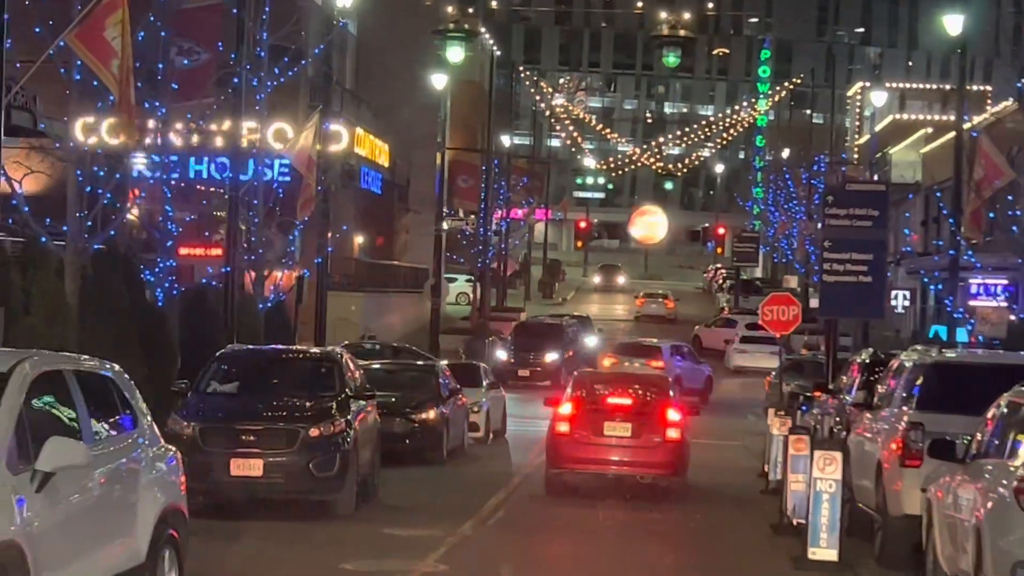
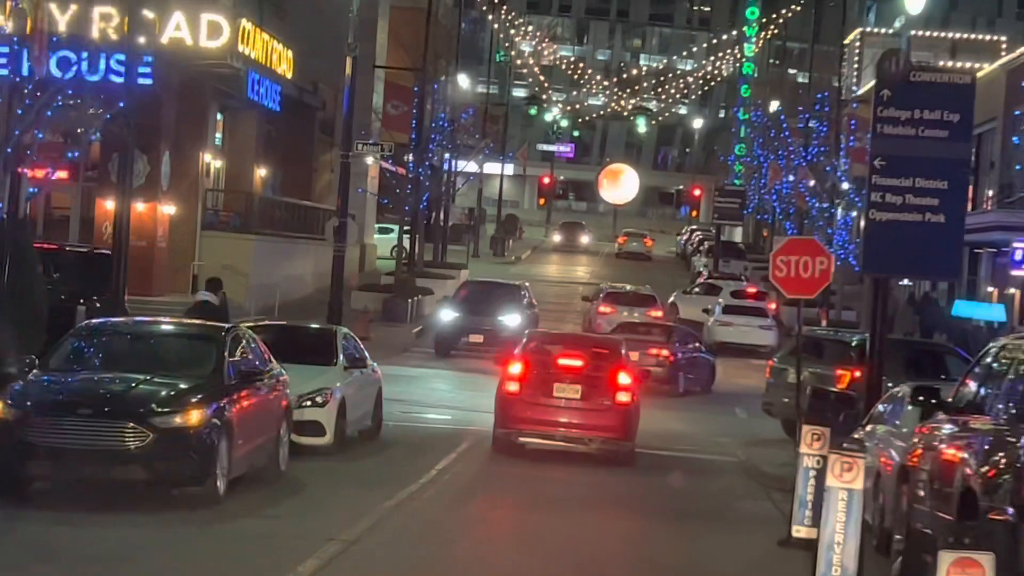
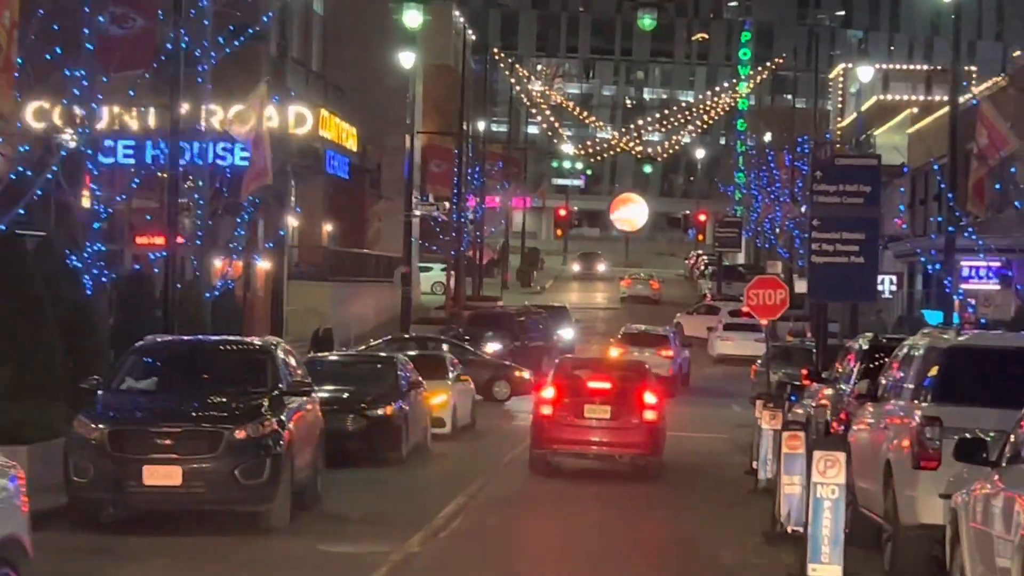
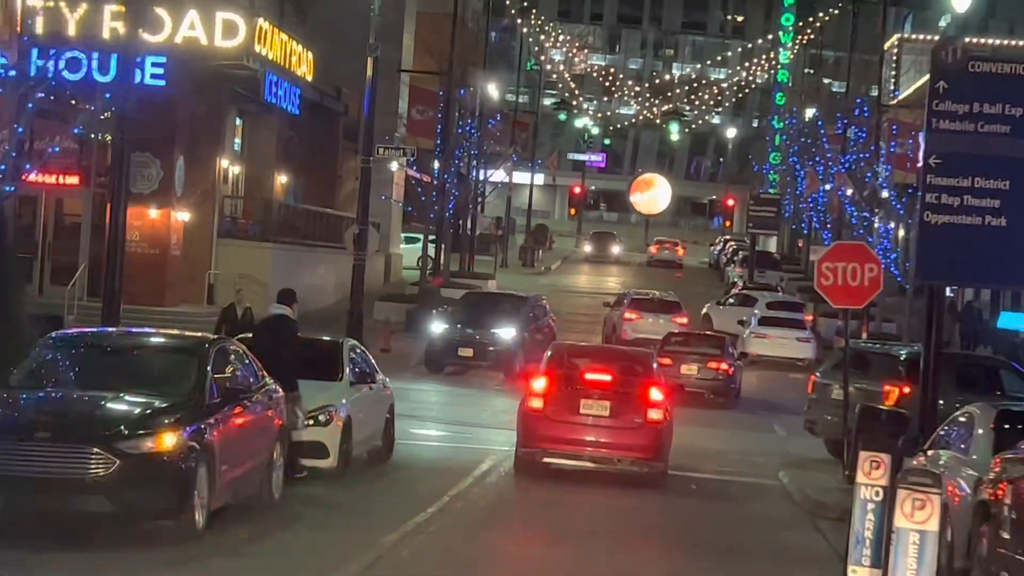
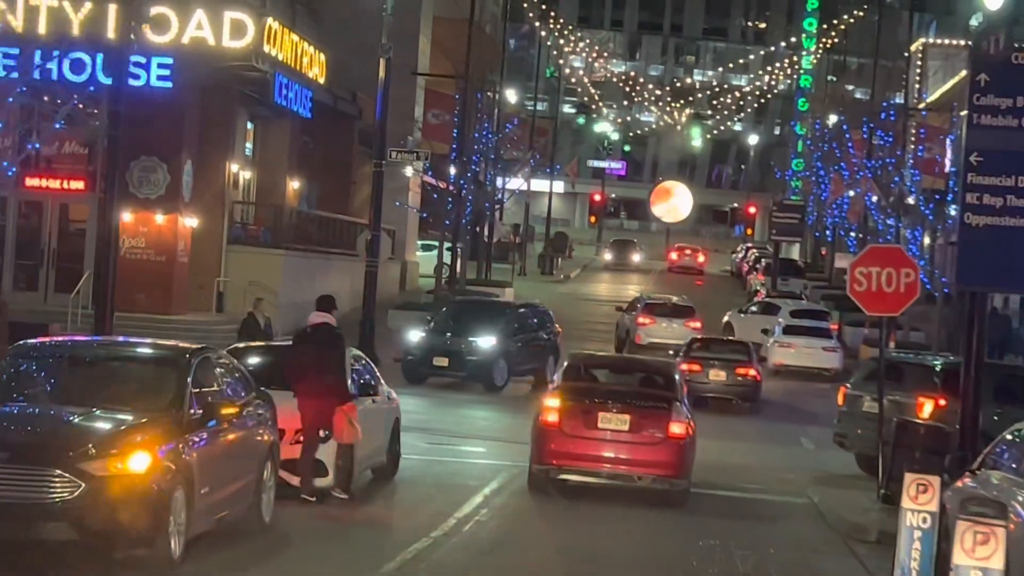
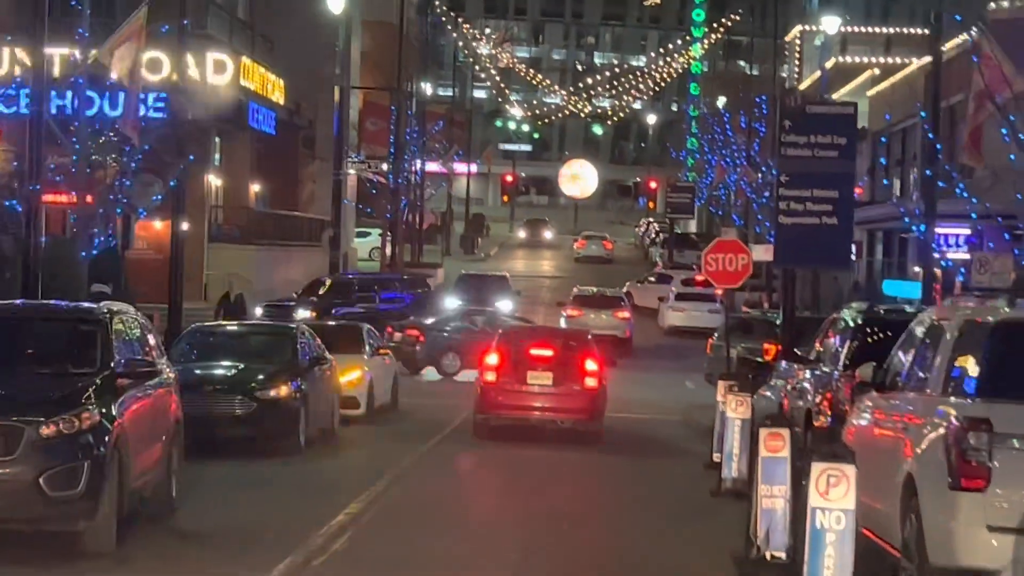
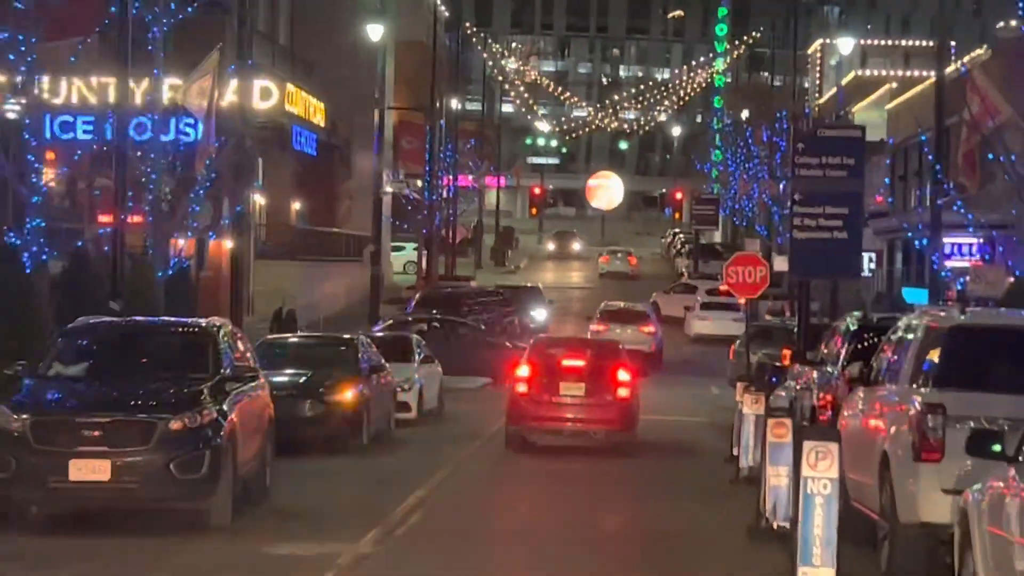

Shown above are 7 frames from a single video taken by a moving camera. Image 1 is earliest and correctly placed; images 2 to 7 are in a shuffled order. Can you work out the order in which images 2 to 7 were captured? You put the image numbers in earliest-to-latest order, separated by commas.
3, 7, 6, 2, 4, 5
